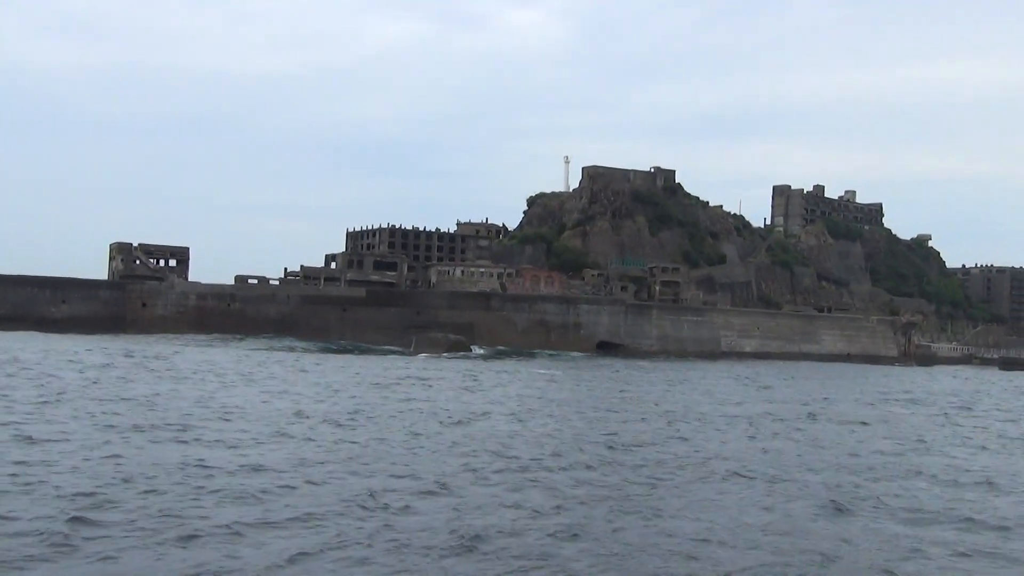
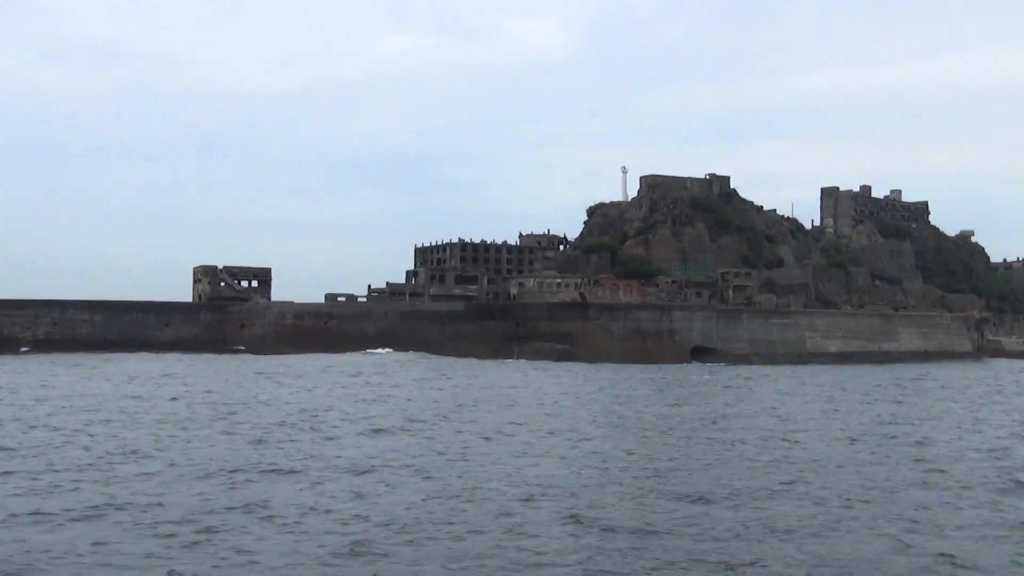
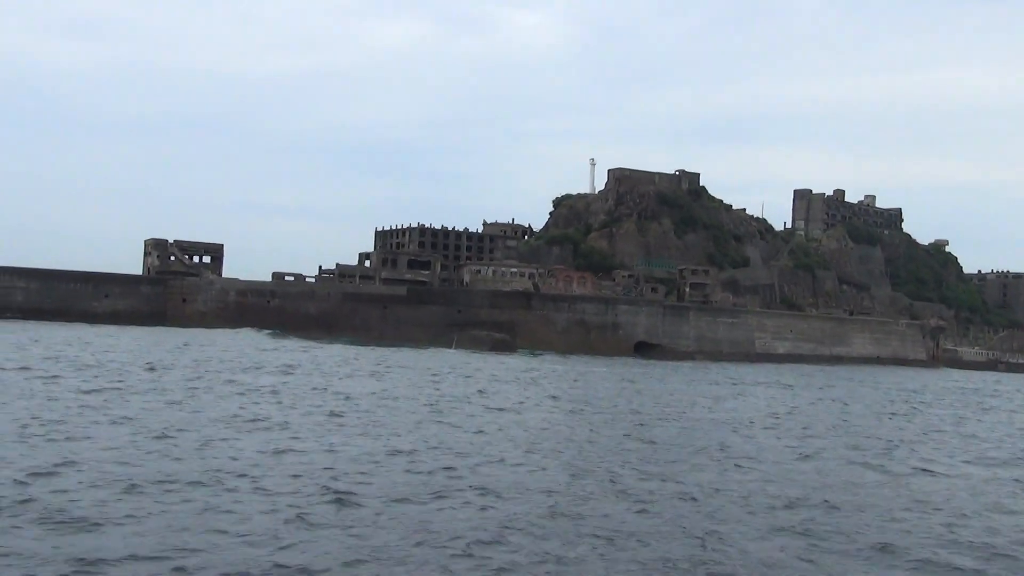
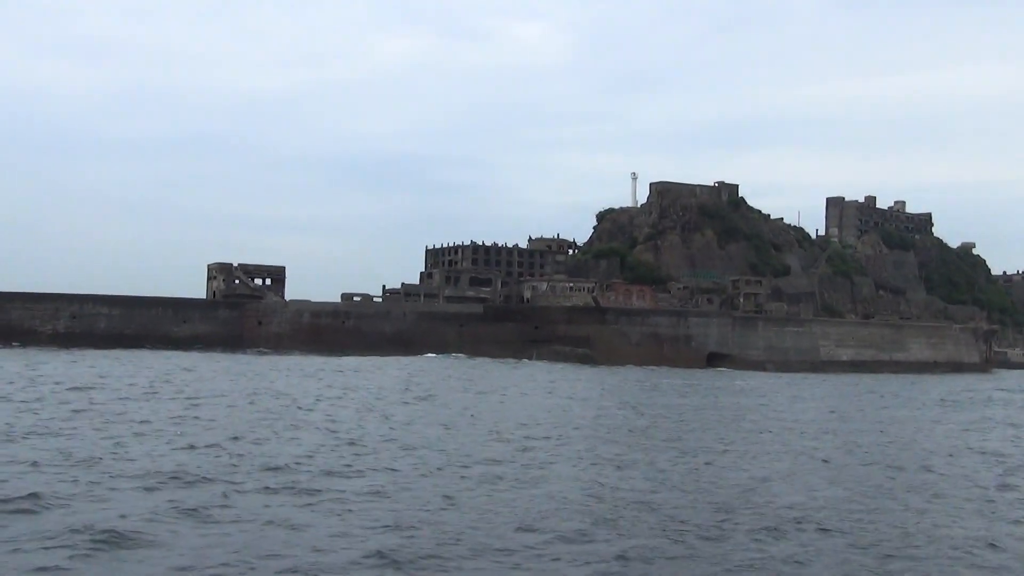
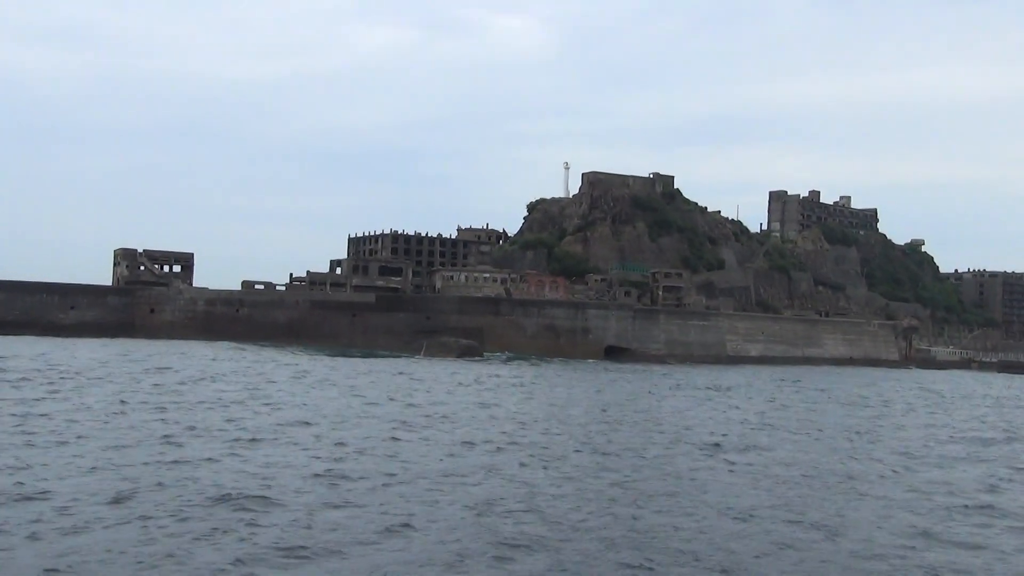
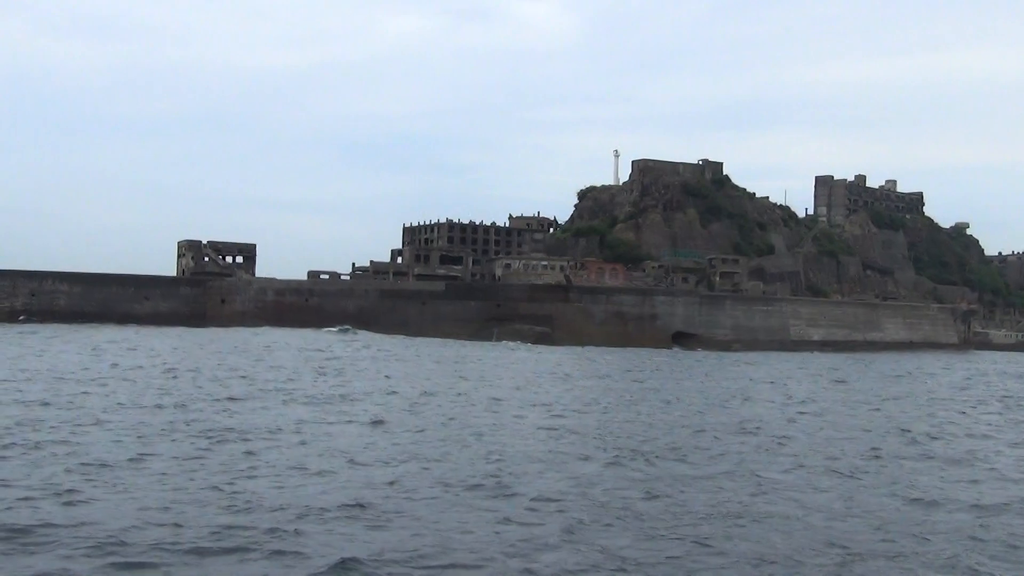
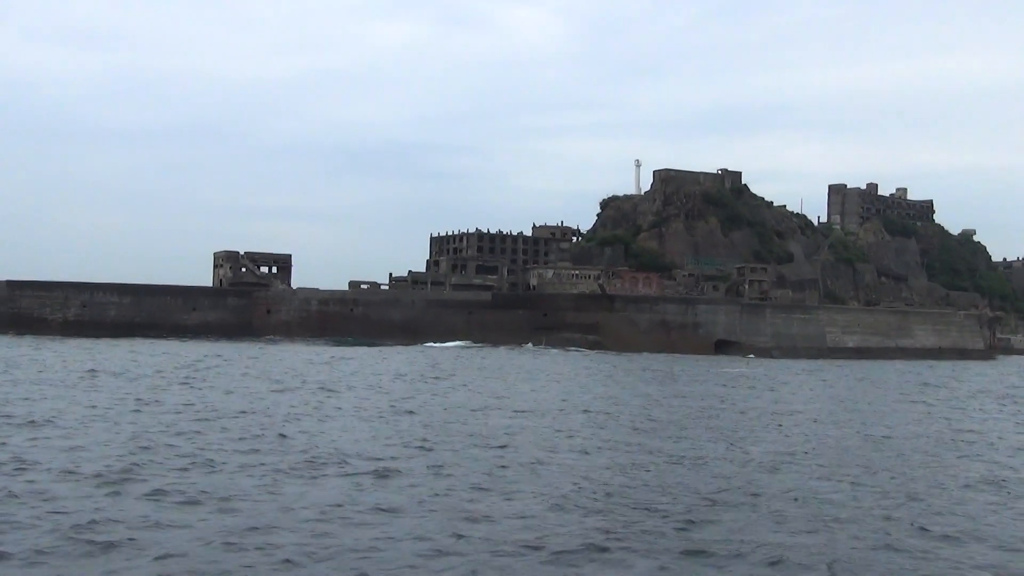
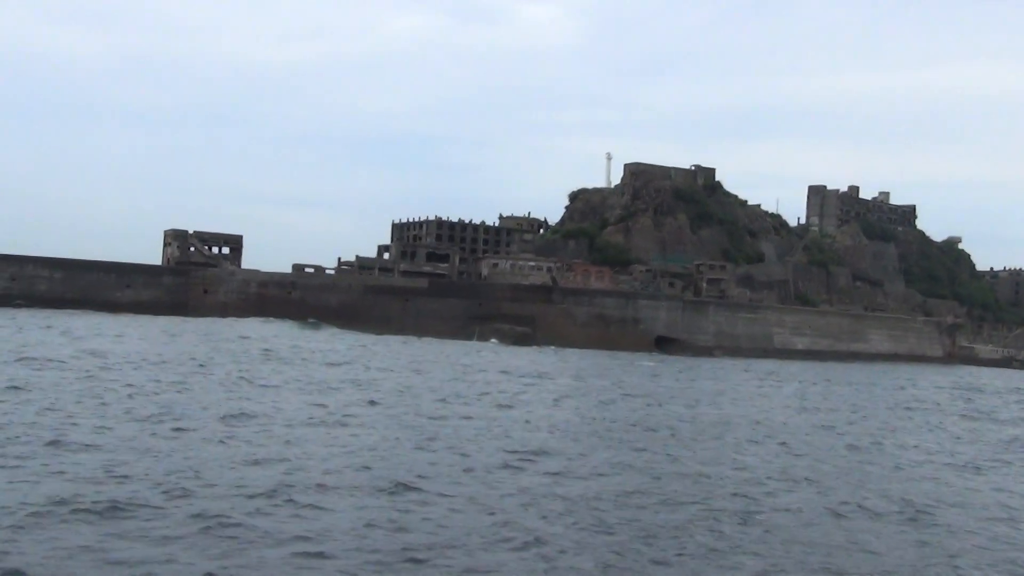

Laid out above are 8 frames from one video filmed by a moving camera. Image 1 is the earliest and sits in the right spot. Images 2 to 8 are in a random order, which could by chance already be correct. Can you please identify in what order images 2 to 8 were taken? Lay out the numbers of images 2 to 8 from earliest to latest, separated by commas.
5, 3, 8, 6, 2, 4, 7
